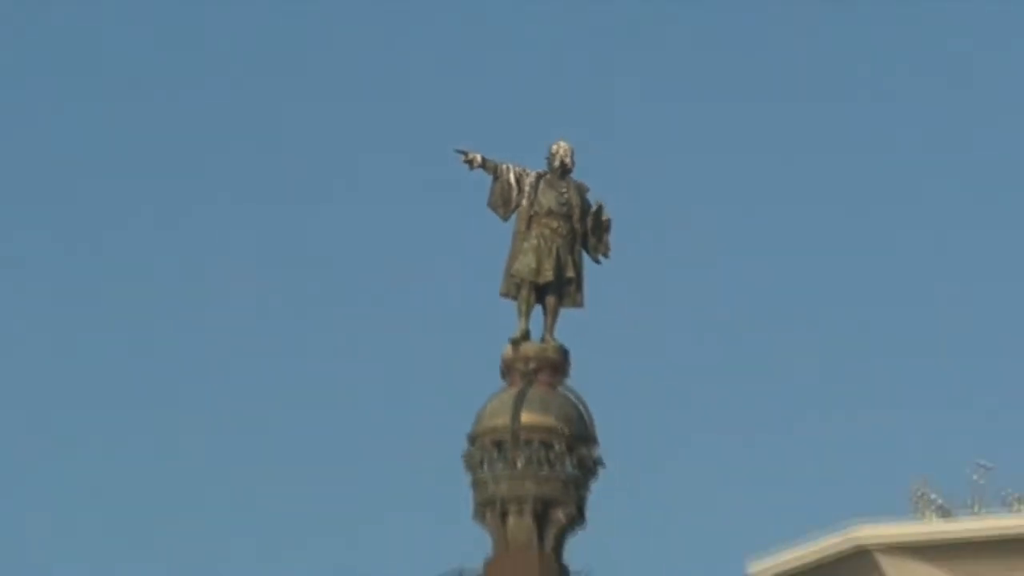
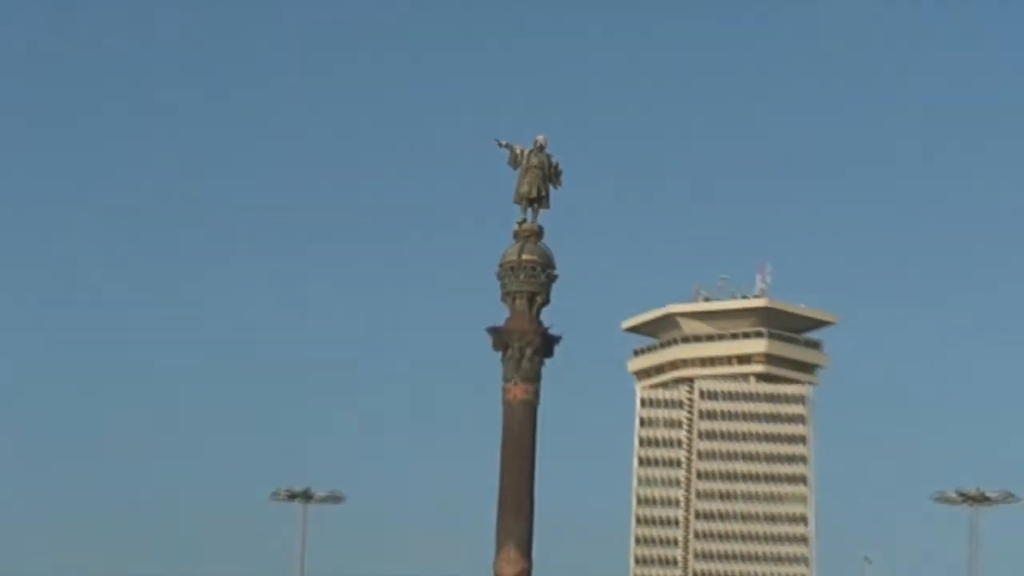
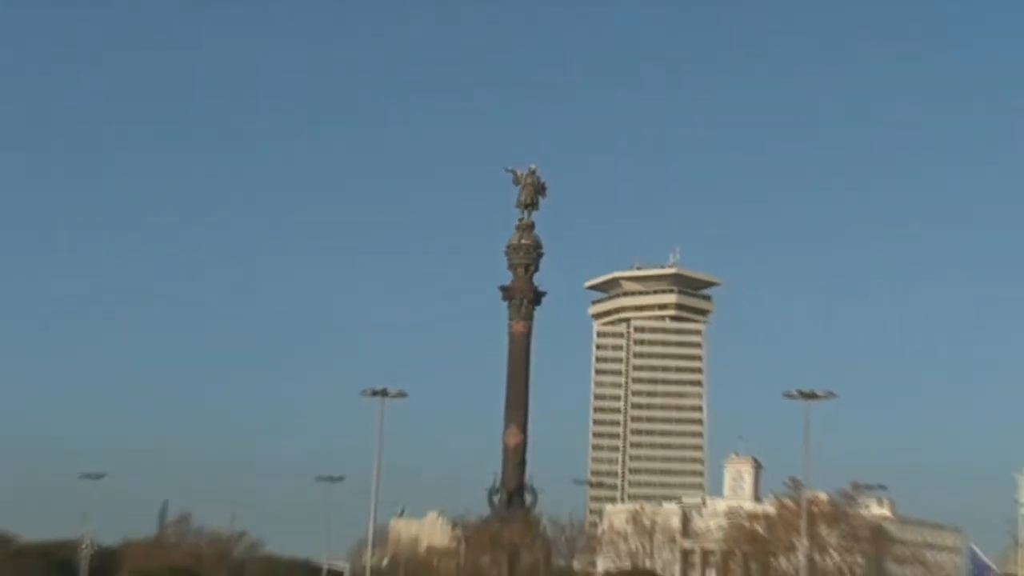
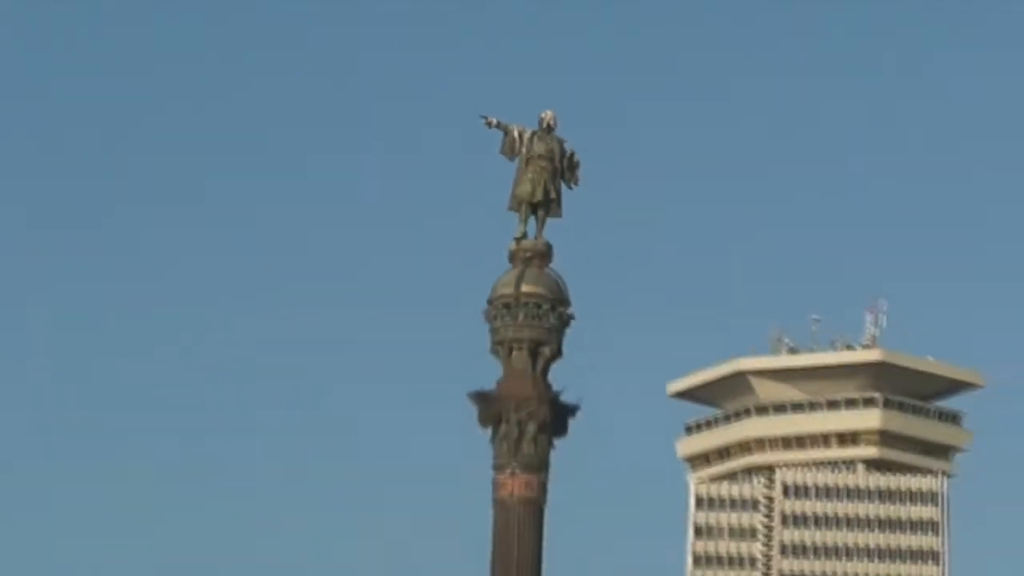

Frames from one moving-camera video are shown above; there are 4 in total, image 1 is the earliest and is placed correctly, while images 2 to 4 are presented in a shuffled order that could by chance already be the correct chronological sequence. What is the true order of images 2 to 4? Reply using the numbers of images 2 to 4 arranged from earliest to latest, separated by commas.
4, 2, 3
